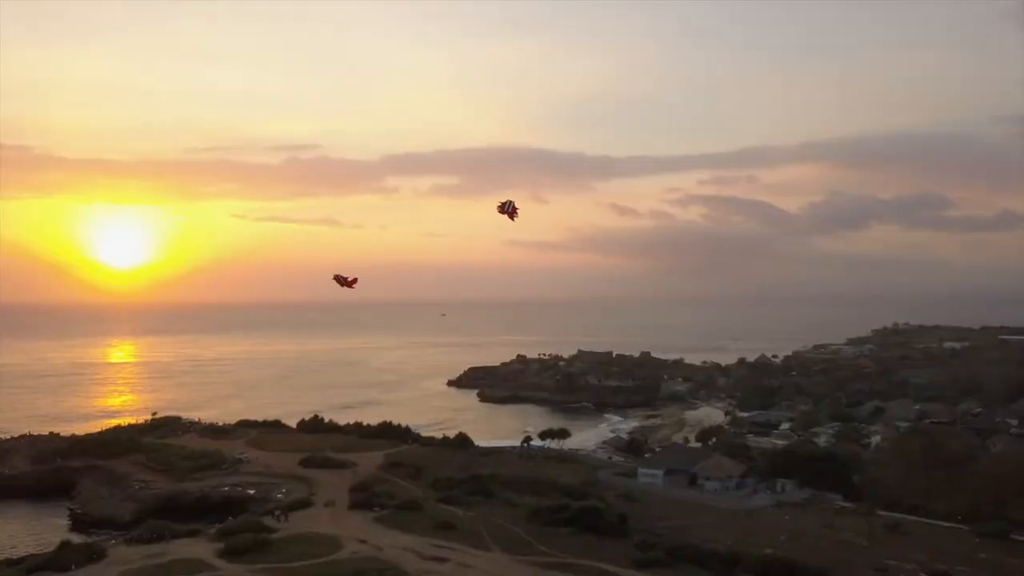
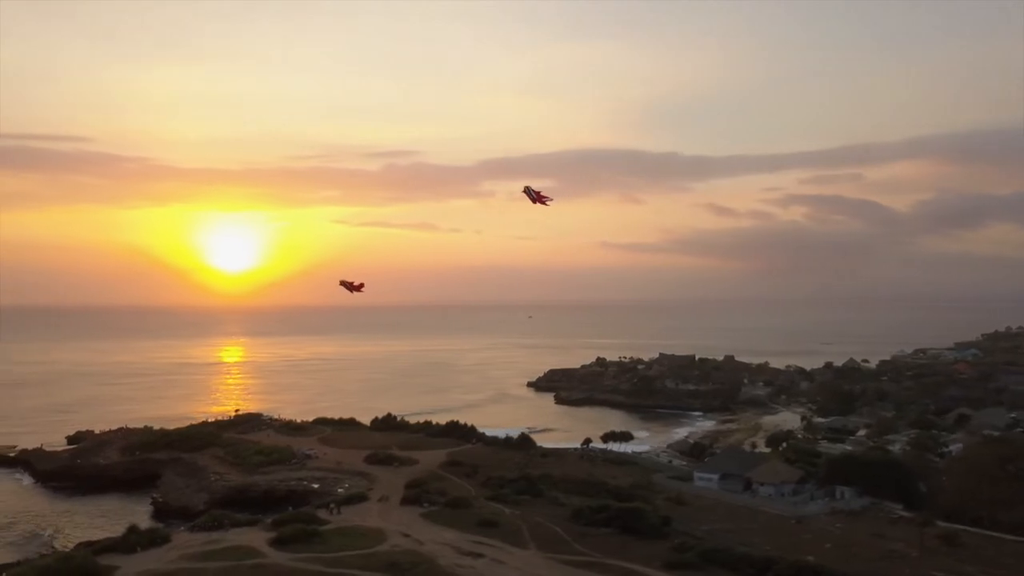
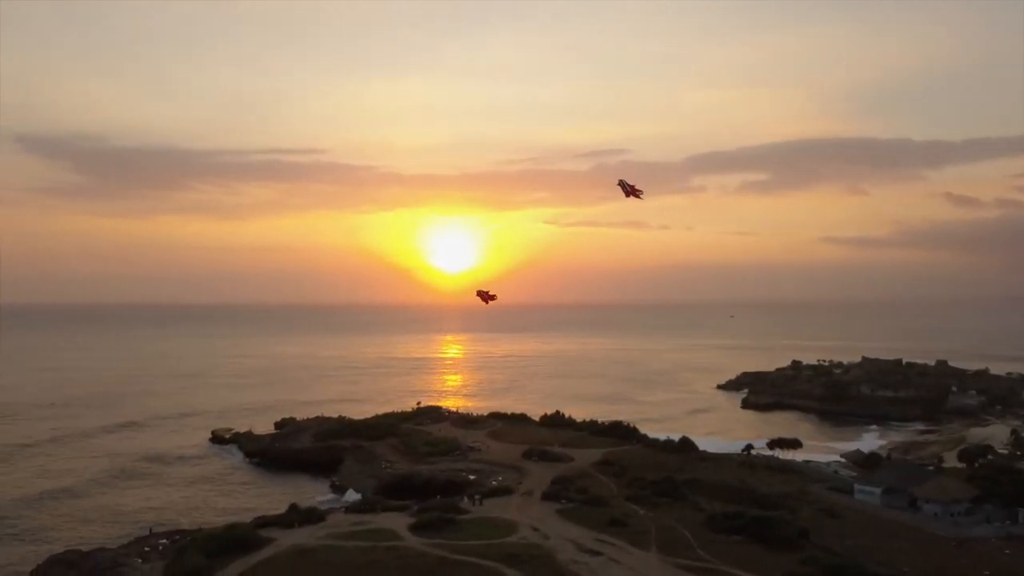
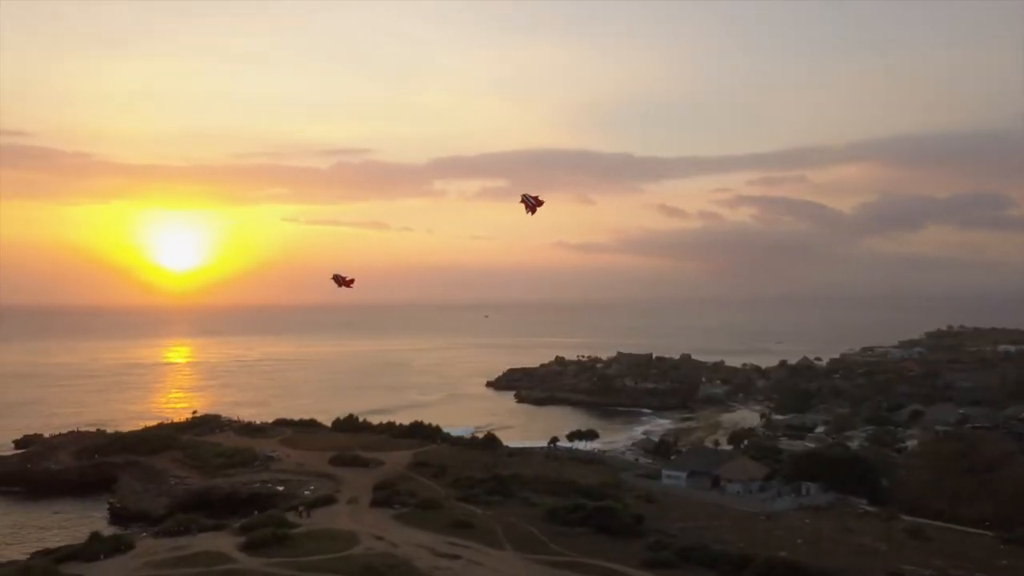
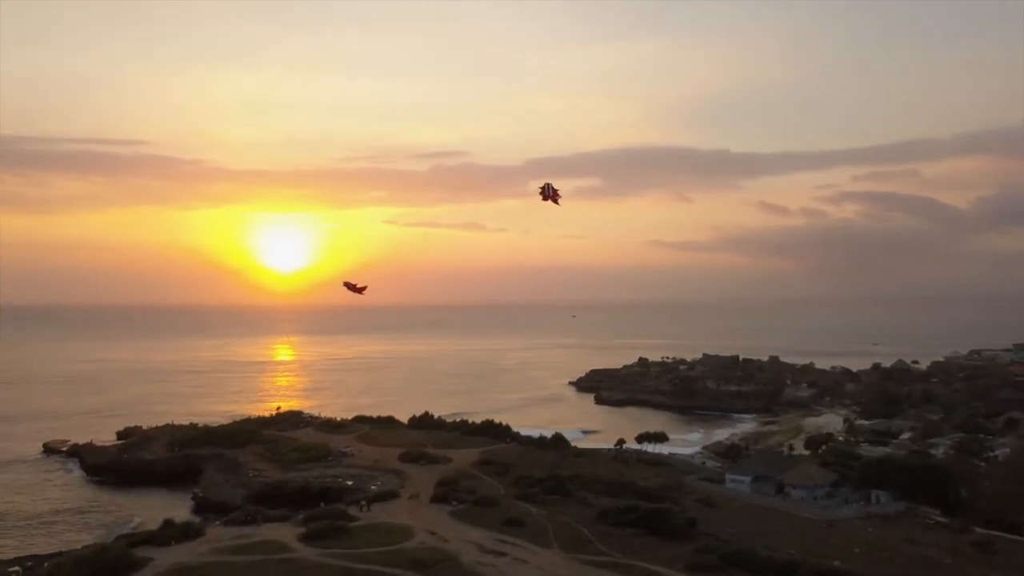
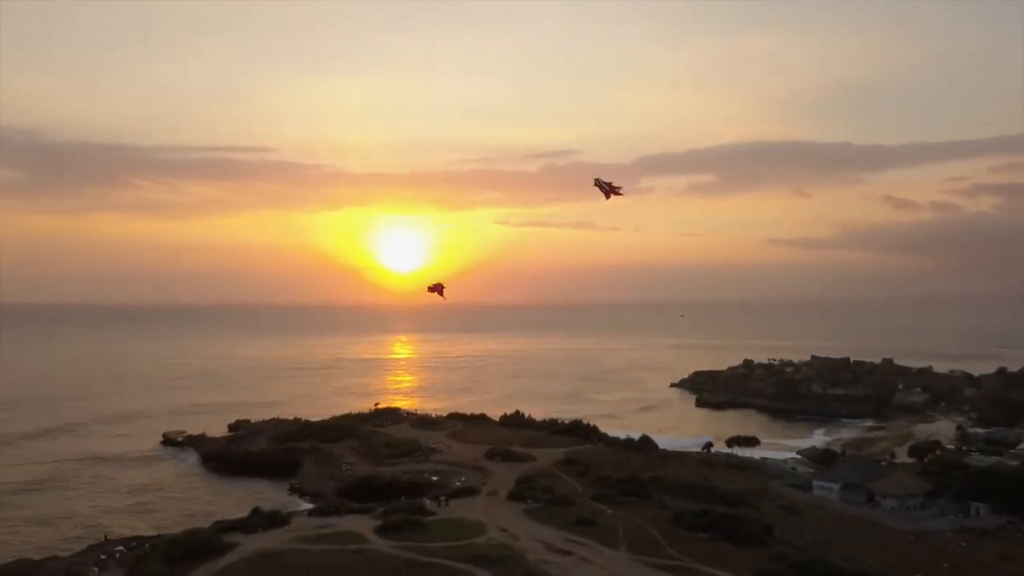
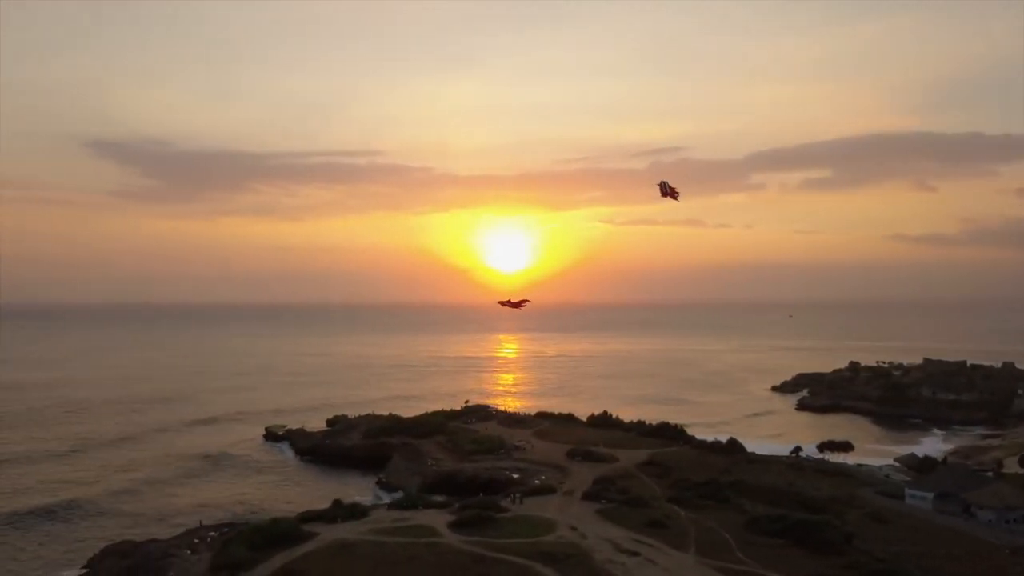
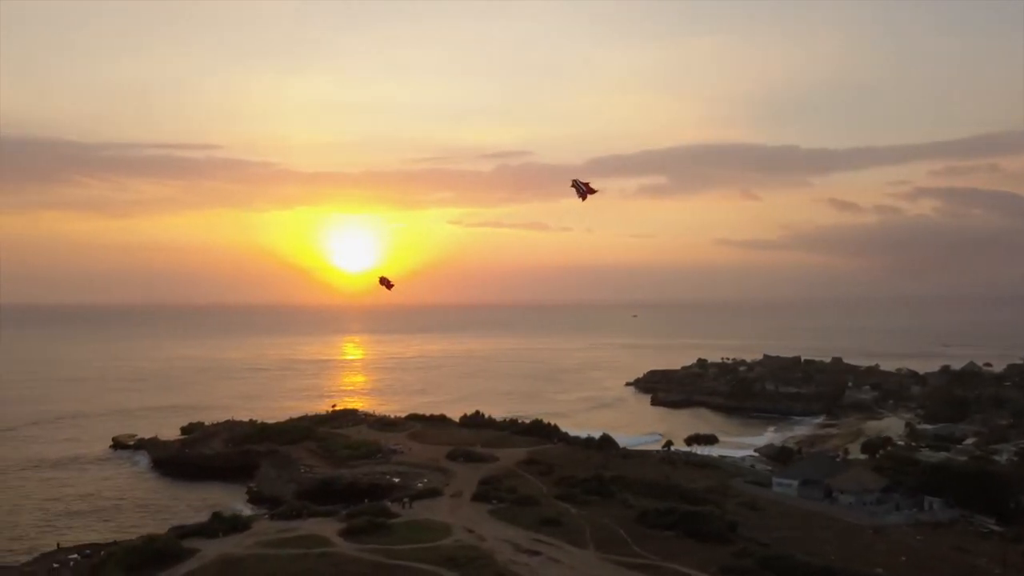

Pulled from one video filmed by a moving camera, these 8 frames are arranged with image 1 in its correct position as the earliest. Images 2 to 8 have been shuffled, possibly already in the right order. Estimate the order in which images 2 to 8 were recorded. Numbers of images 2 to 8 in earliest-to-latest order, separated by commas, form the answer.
4, 2, 5, 8, 6, 3, 7
